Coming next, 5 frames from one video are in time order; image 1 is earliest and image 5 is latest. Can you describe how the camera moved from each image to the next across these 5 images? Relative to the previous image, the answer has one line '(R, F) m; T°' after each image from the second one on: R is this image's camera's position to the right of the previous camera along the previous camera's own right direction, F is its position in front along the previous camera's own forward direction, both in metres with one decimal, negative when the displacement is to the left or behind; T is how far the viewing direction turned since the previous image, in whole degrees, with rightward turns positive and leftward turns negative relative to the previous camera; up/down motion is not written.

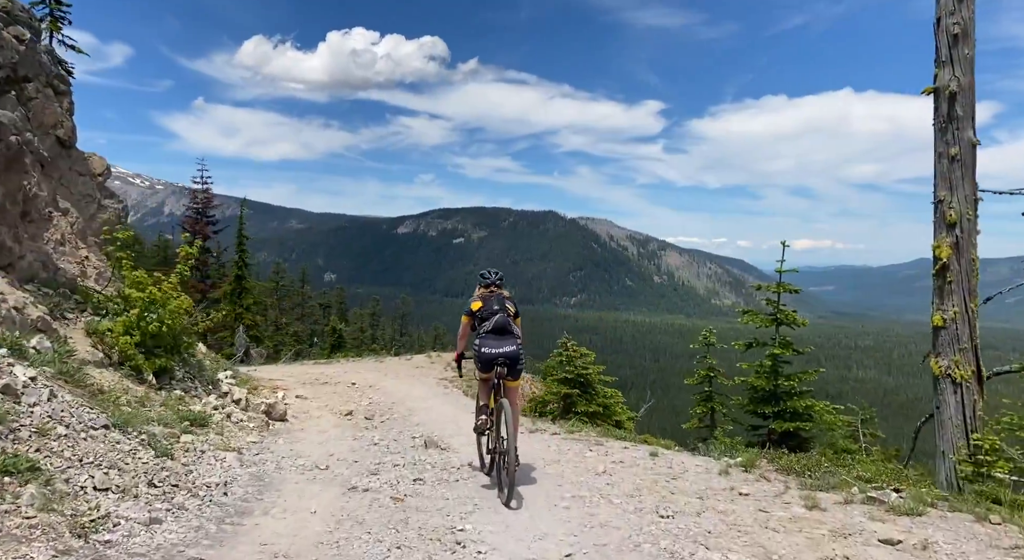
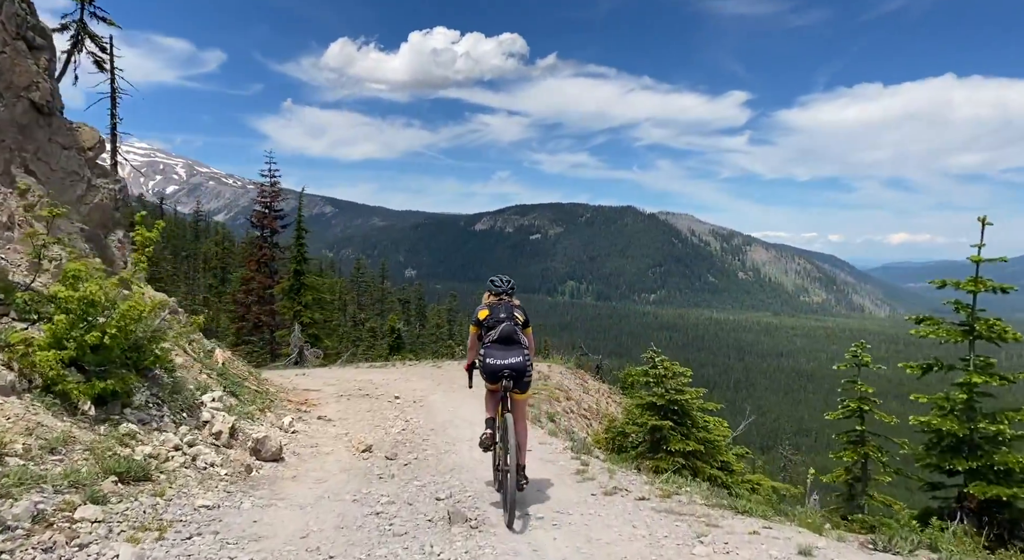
(+0.1, +3.4) m; -6°
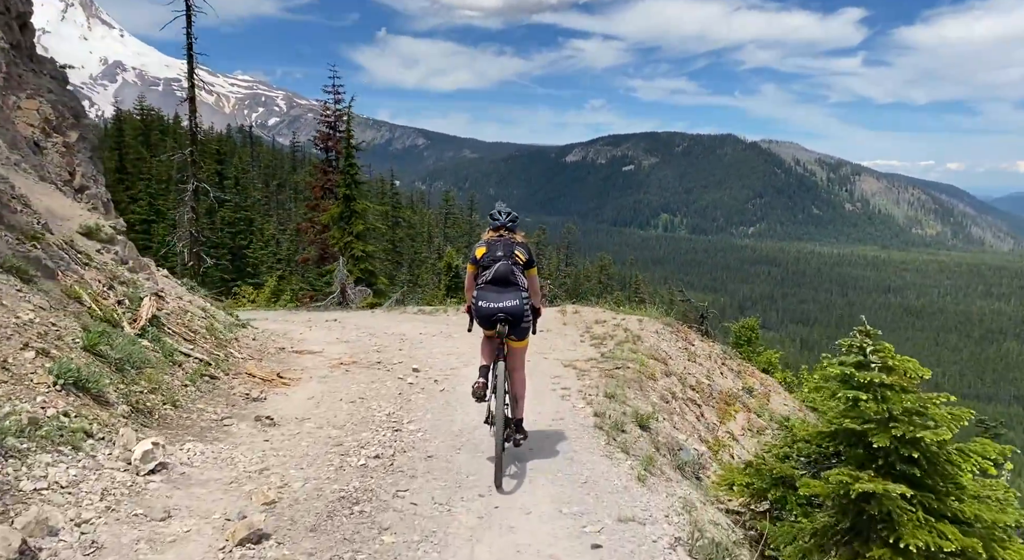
(+0.2, +5.7) m; -7°
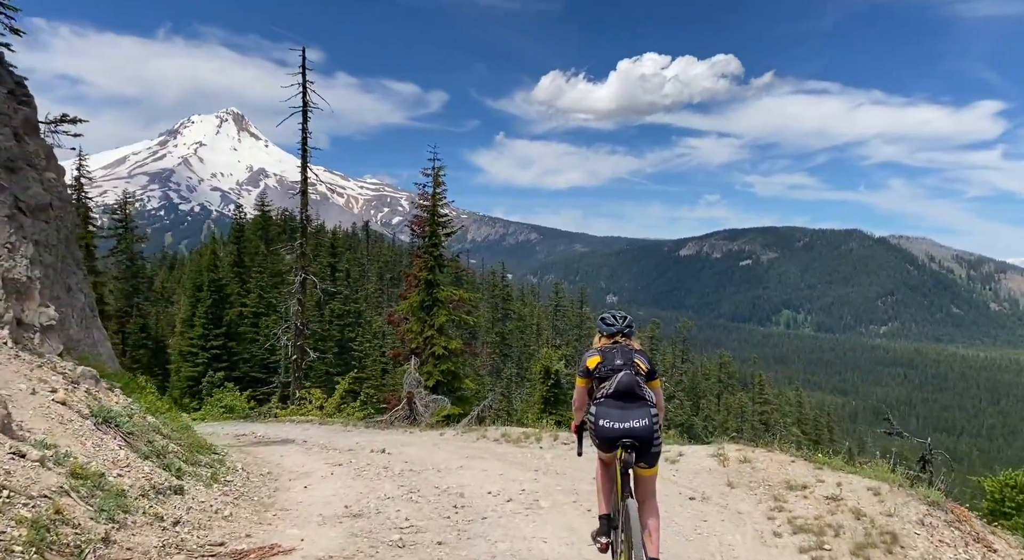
(-0.2, +6.3) m; -9°
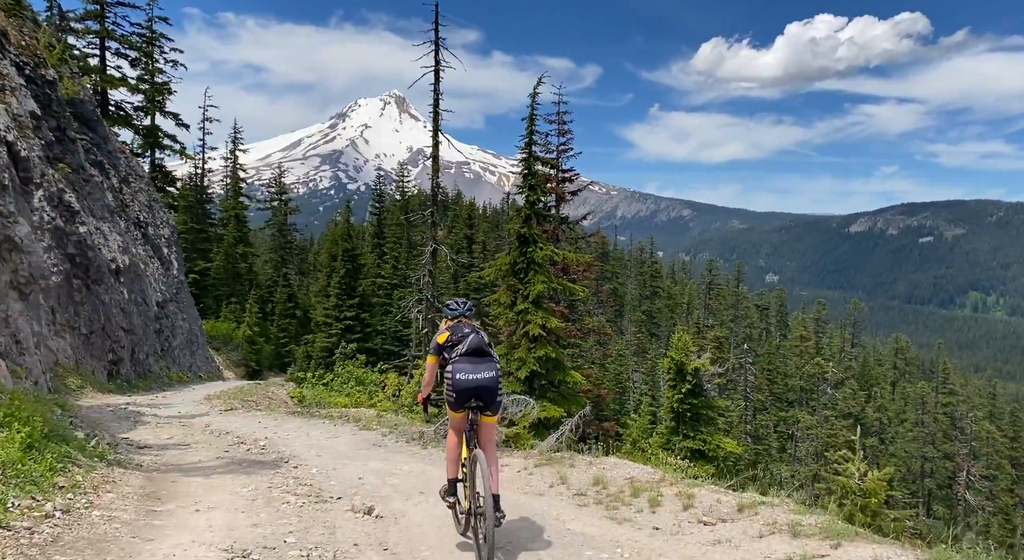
(+0.6, +7.3) m; -12°
